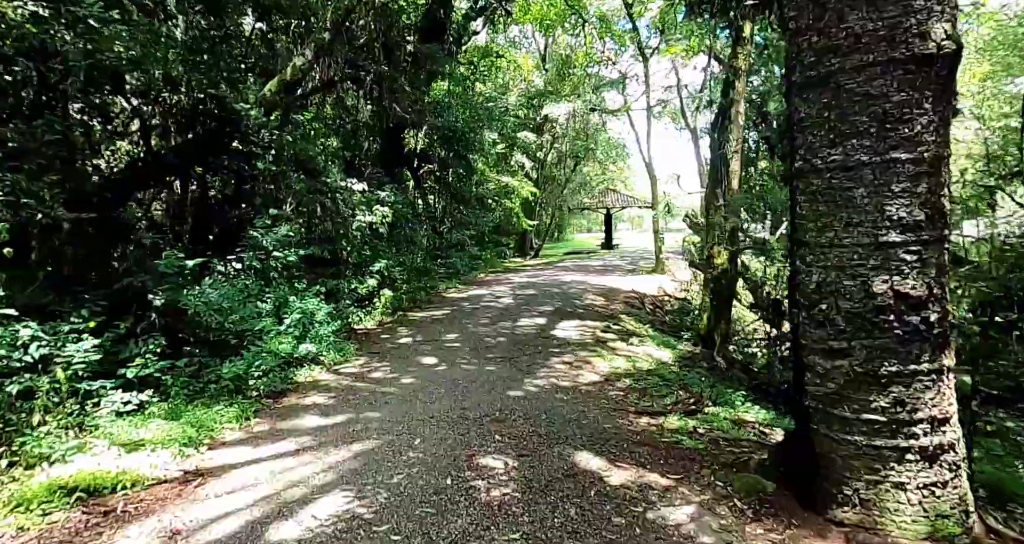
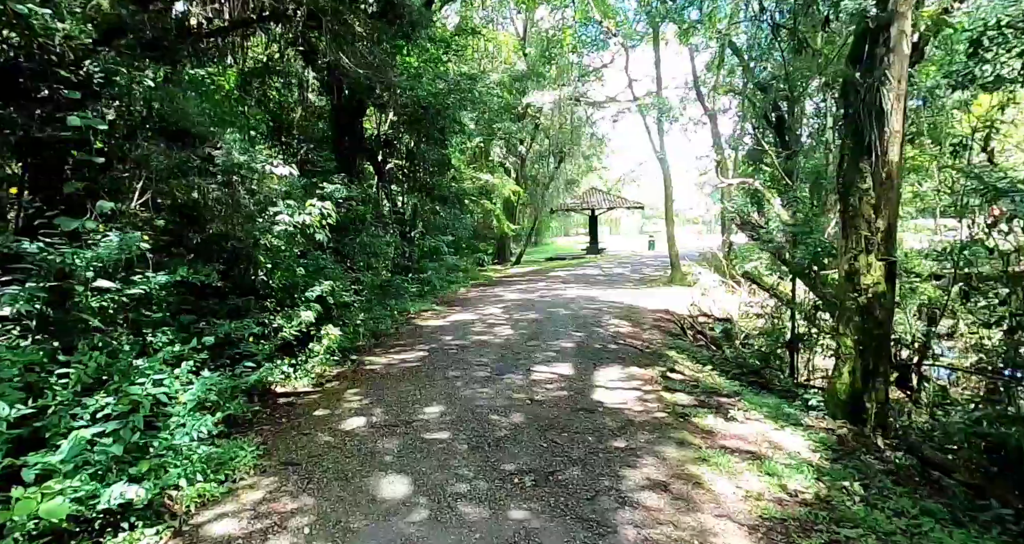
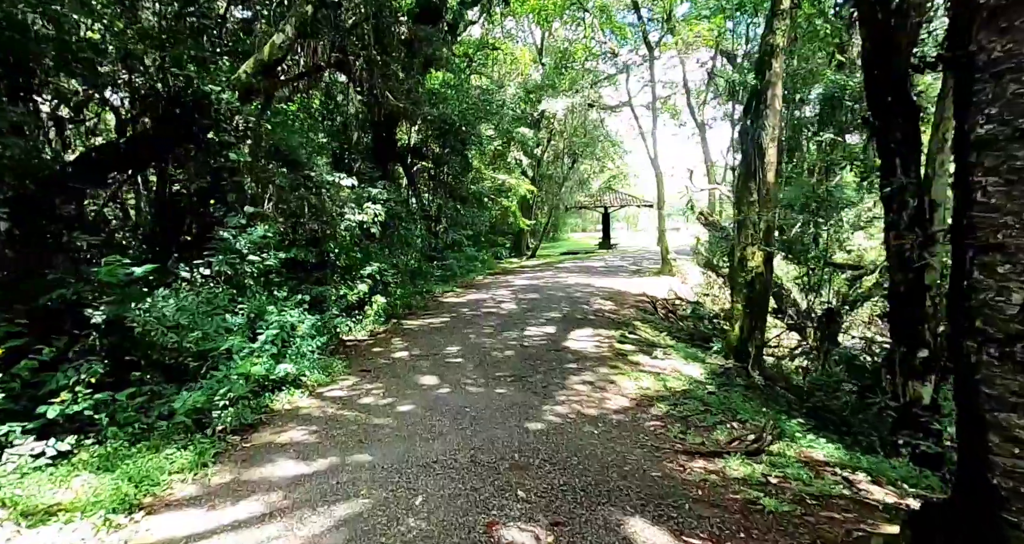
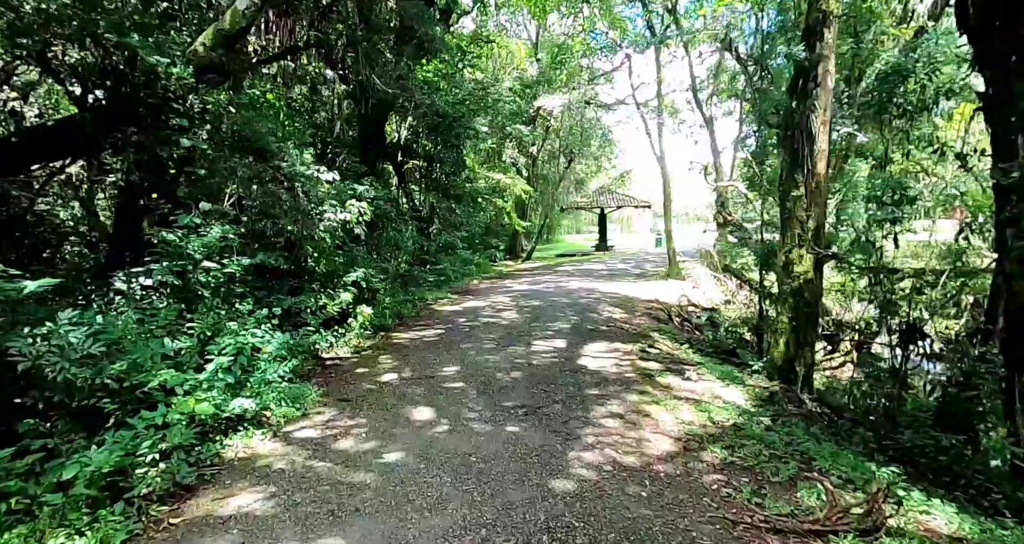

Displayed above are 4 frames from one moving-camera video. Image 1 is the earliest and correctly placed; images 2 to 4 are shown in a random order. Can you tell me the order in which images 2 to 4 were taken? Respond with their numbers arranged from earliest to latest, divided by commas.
3, 4, 2
